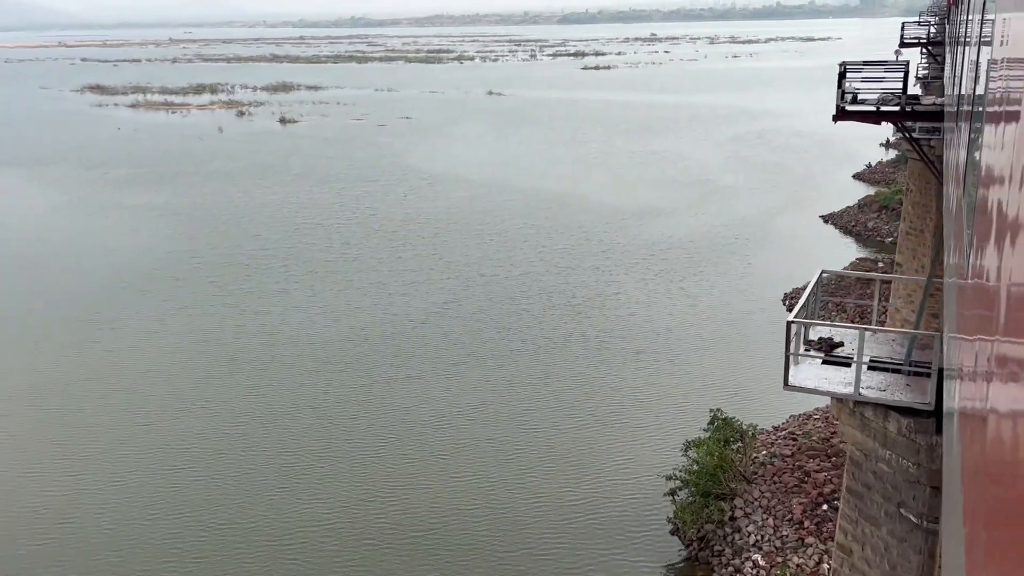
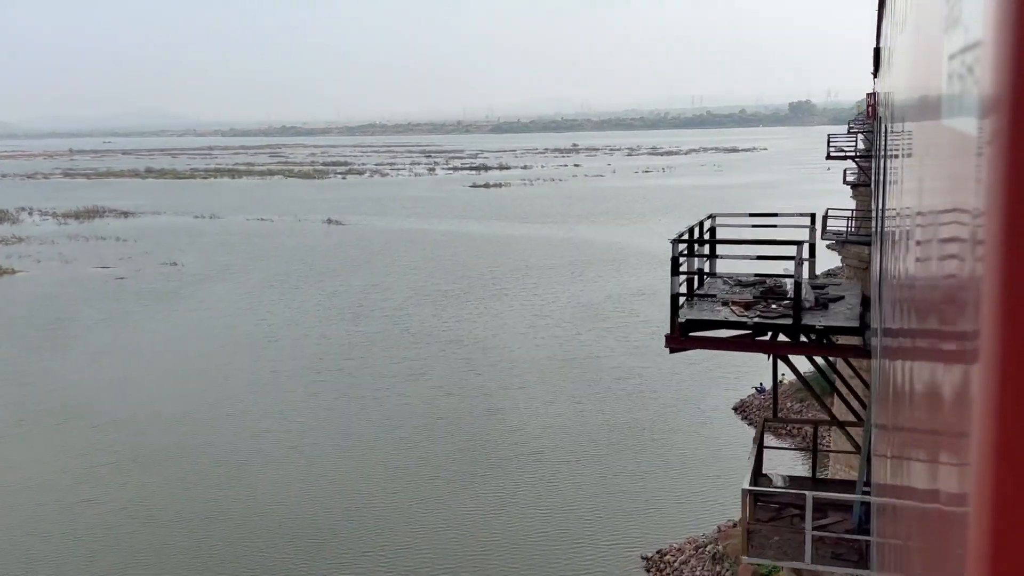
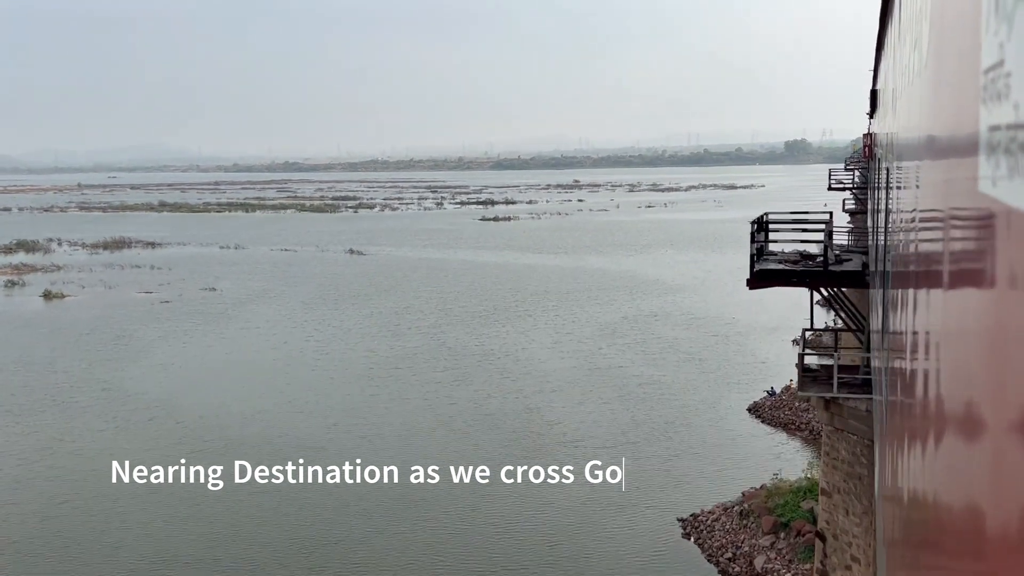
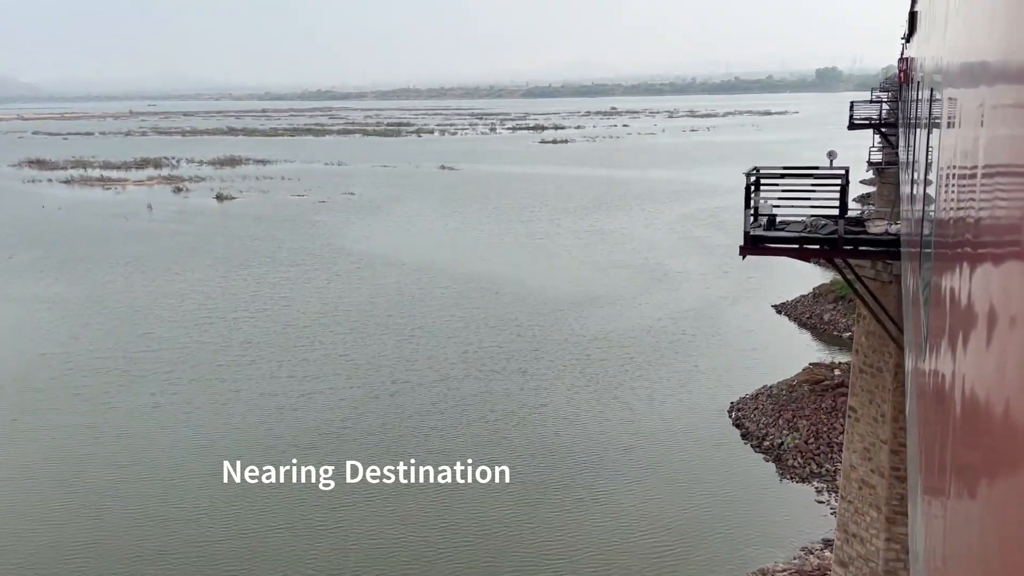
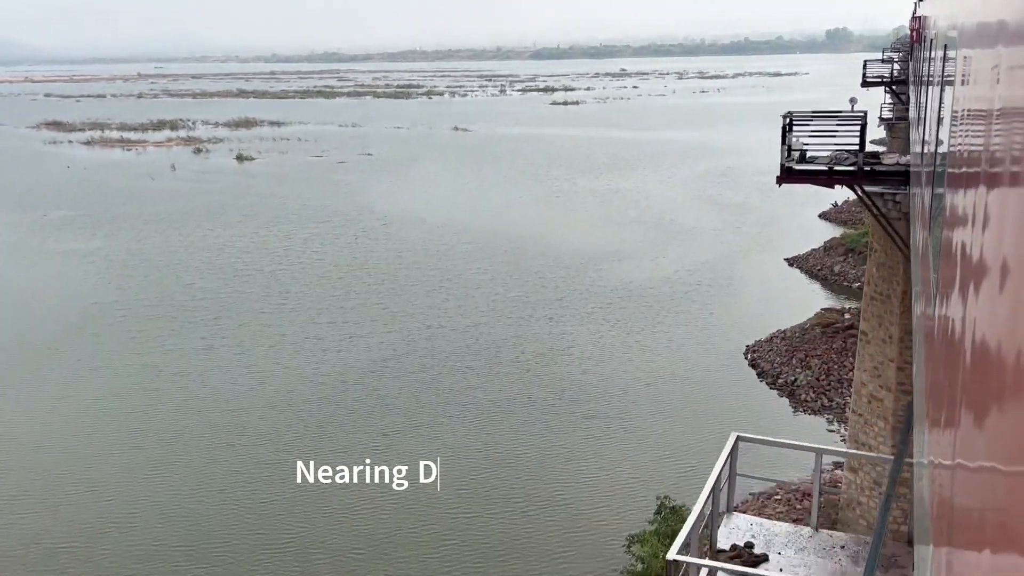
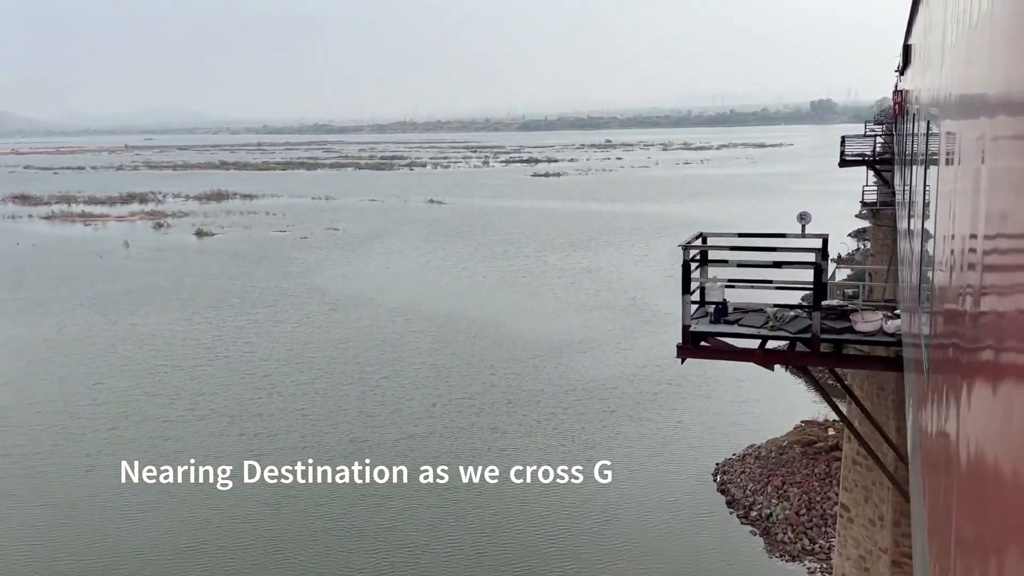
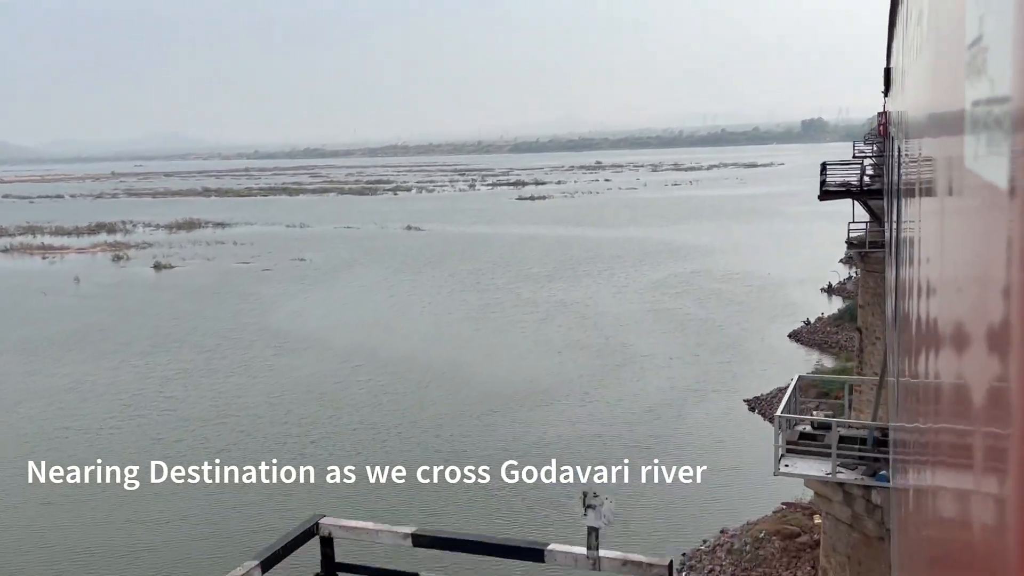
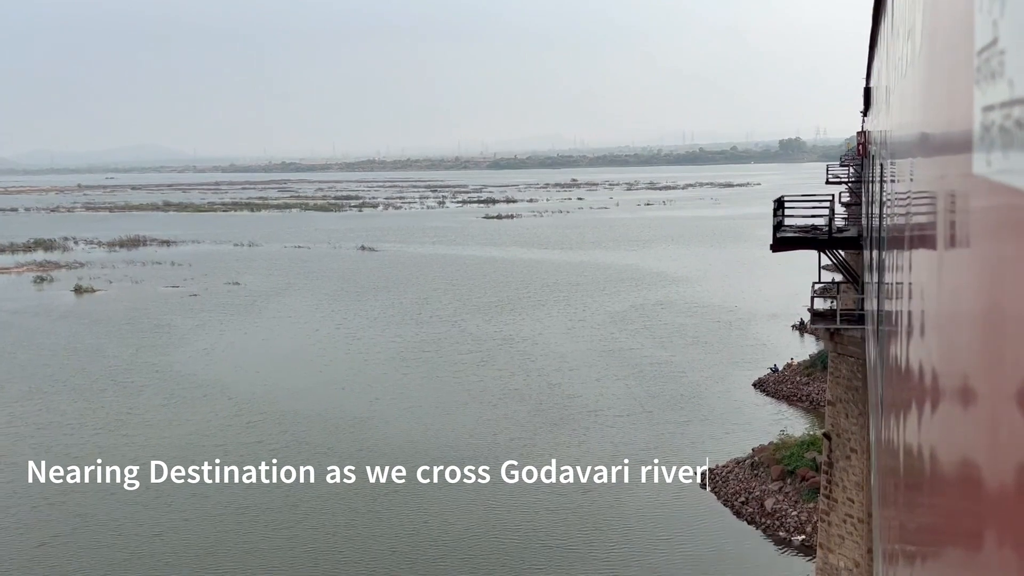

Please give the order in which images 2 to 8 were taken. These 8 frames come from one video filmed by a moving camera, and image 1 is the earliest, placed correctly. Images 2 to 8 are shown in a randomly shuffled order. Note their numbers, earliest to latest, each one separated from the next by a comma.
5, 4, 6, 7, 8, 3, 2
